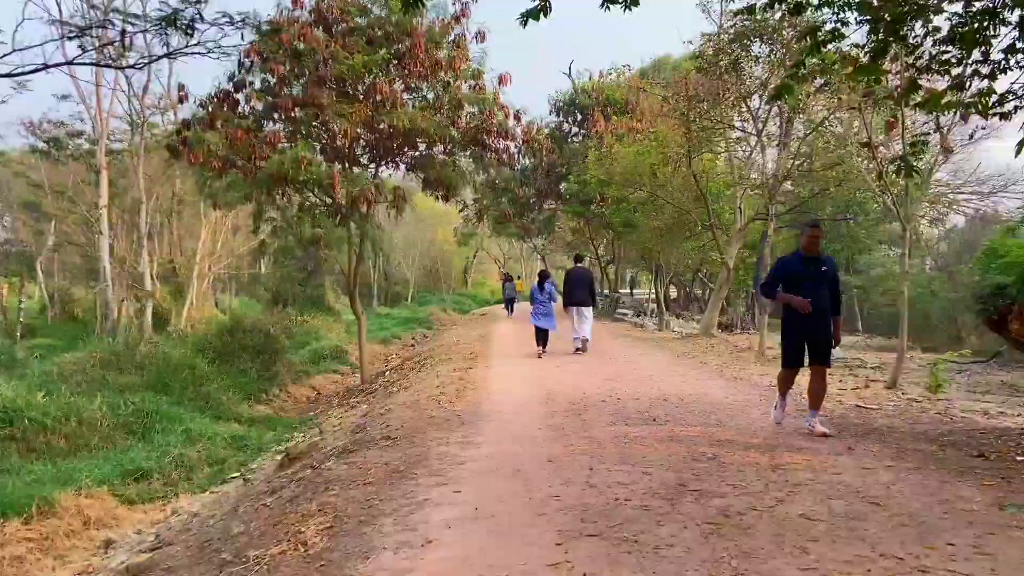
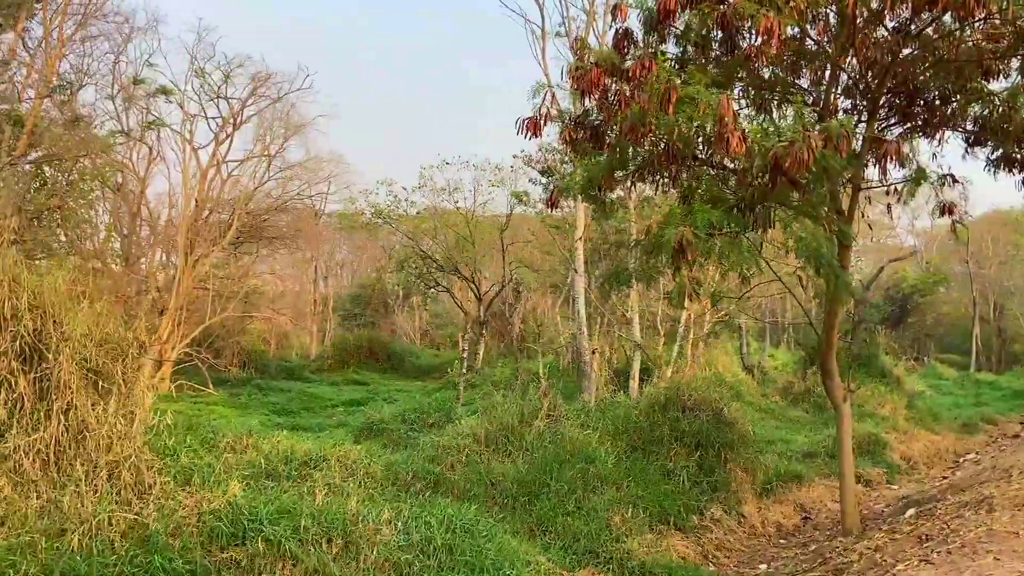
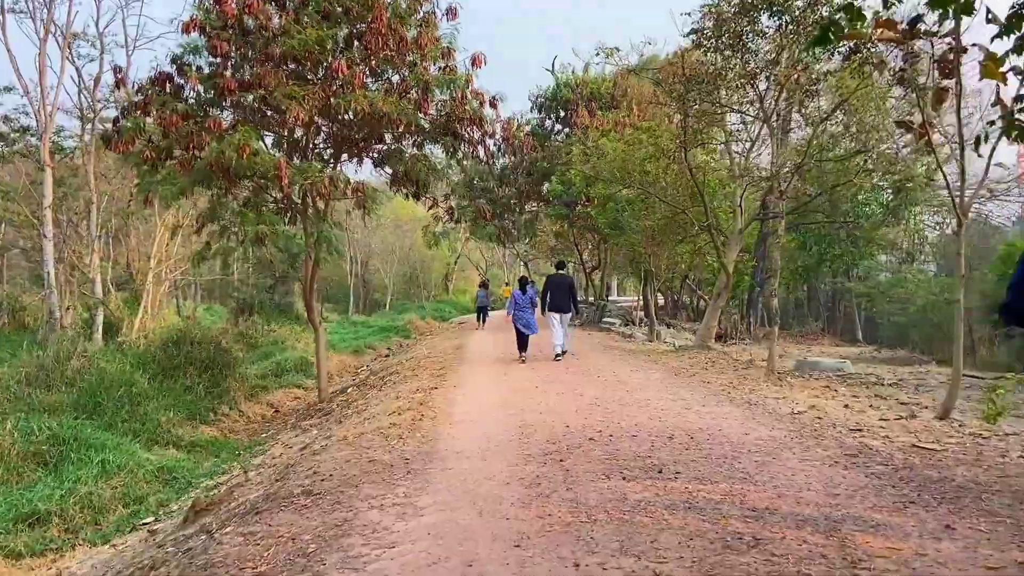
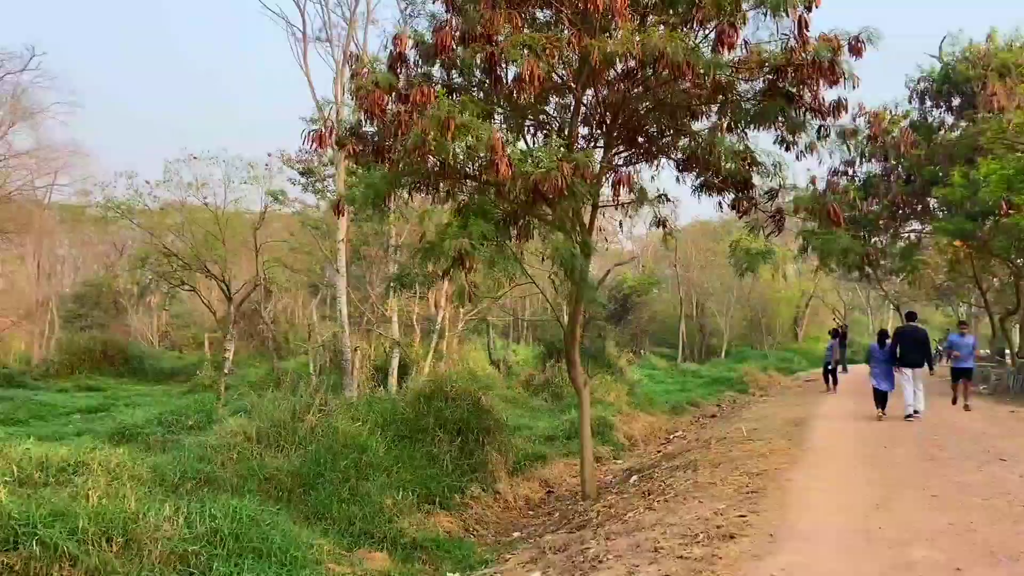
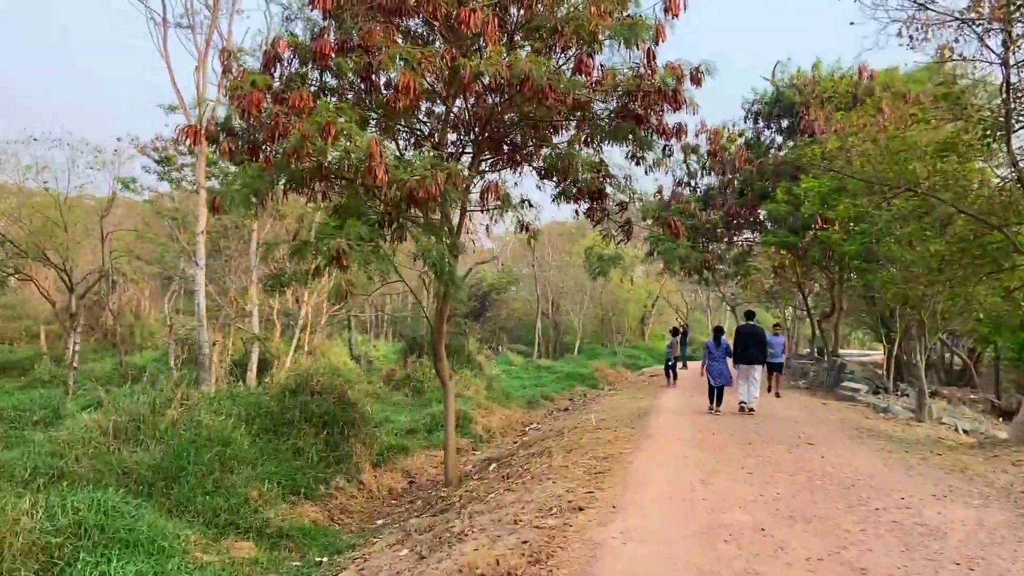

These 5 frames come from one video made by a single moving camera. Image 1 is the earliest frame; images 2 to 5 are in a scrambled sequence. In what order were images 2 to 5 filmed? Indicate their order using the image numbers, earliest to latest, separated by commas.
3, 5, 4, 2
